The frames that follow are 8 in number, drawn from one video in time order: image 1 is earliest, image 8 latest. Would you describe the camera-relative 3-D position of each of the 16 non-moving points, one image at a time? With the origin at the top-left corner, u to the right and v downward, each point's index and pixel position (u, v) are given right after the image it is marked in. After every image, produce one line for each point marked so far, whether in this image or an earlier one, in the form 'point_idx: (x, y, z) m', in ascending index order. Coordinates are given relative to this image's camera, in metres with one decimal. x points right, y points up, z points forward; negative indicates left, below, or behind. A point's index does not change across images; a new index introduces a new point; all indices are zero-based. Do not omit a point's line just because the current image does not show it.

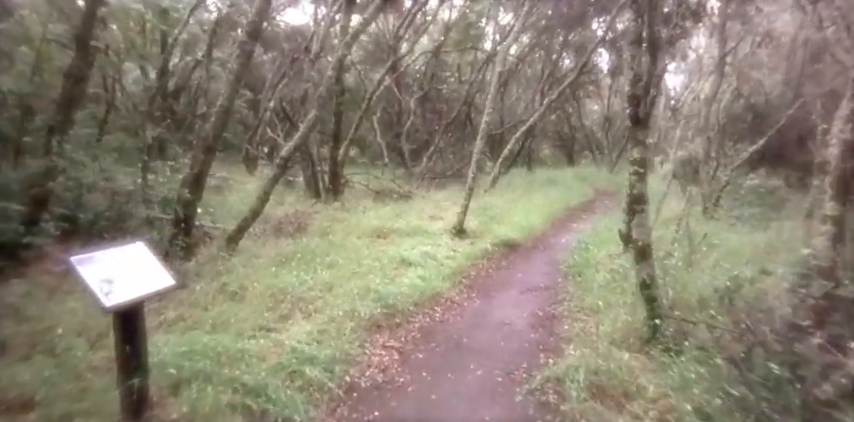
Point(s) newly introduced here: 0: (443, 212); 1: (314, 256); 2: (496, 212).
0: (+0.4, 0.0, +14.9) m
1: (-2.1, -0.9, +9.7) m
2: (+2.0, 0.0, +15.4) m
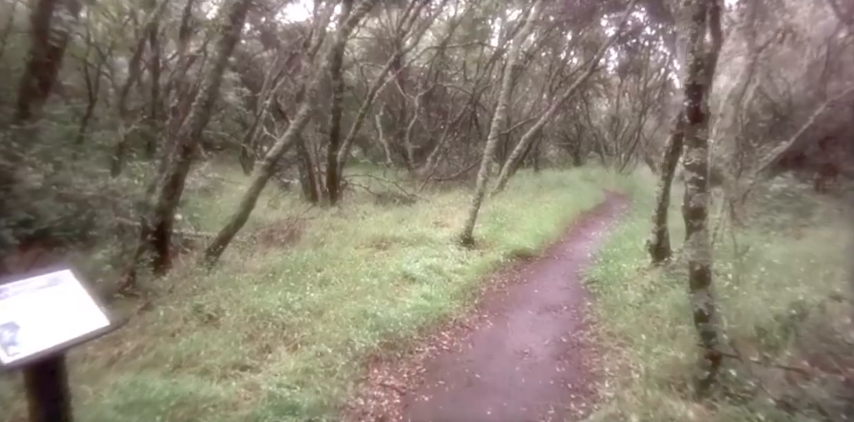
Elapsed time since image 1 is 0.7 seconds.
0: (+0.6, -0.2, +13.8) m
1: (-2.0, -1.0, +8.5) m
2: (+2.1, -0.2, +14.2) m
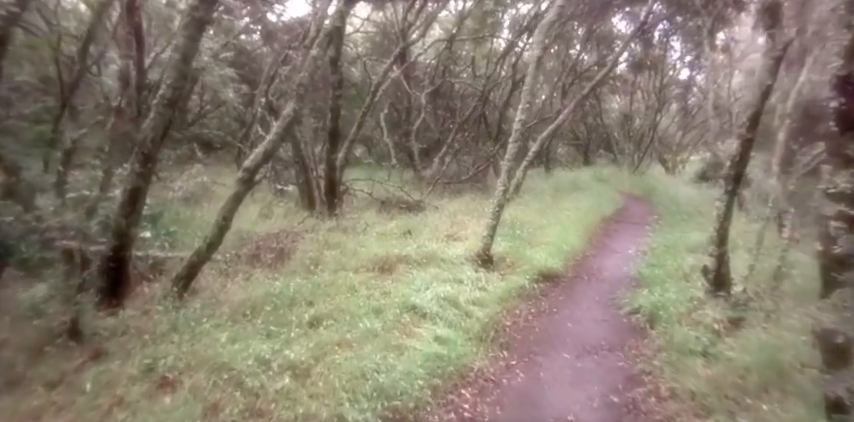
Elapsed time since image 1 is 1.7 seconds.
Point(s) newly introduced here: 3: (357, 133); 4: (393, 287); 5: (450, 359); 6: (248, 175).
0: (+0.8, -0.5, +12.2) m
1: (-1.8, -1.3, +7.0) m
2: (+2.4, -0.5, +12.6) m
3: (-2.1, +2.3, +15.8) m
4: (-0.5, -1.2, +8.0) m
5: (+0.3, -1.7, +6.2) m
6: (-2.5, +0.5, +7.3) m
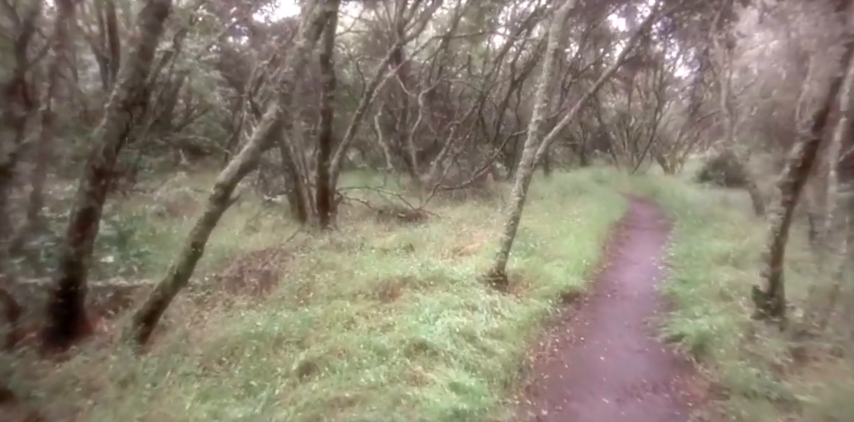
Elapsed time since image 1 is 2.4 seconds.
0: (+0.9, -0.7, +11.1) m
1: (-1.6, -1.6, +5.8) m
2: (+2.4, -0.7, +11.5) m
3: (-2.1, +2.0, +14.6) m
4: (-0.4, -1.4, +6.9) m
5: (+0.4, -1.9, +5.0) m
6: (-2.4, +0.2, +6.1) m
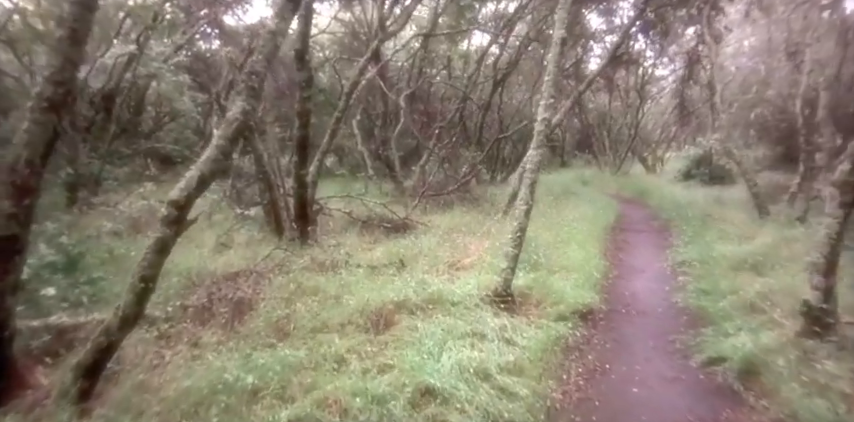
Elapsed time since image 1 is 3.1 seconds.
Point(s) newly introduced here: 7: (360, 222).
0: (+0.7, -0.9, +10.0) m
1: (-1.5, -1.8, +4.7) m
2: (+2.2, -0.8, +10.6) m
3: (-2.5, +1.7, +13.5) m
4: (-0.4, -1.6, +5.8) m
5: (+0.6, -2.1, +4.0) m
6: (-2.3, 0.0, +4.9) m
7: (-1.7, -0.3, +13.5) m
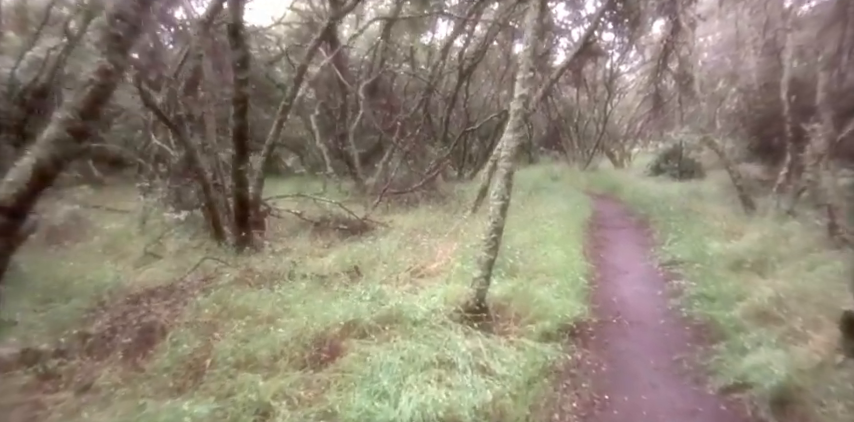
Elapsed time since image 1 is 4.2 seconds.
0: (+0.1, -0.8, +8.7) m
1: (-1.9, -1.8, +3.2) m
2: (+1.6, -0.8, +9.3) m
3: (-3.4, +1.7, +11.9) m
4: (-0.7, -1.6, +4.4) m
5: (+0.3, -2.1, +2.6) m
6: (-2.7, 0.0, +3.4) m
7: (-2.6, -0.3, +11.9) m
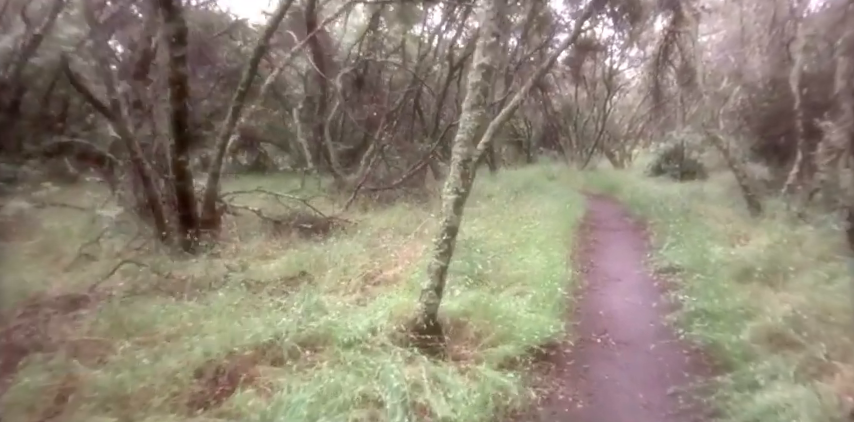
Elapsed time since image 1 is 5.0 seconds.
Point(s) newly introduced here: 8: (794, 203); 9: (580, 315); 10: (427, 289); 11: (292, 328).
0: (-0.5, -0.8, +7.5) m
1: (-2.5, -1.7, +2.0) m
2: (+1.0, -0.7, +8.1) m
3: (-3.9, +1.8, +10.8) m
4: (-1.4, -1.5, +3.2) m
5: (-0.3, -2.0, +1.4) m
6: (-3.3, 0.0, +2.3) m
7: (-3.1, -0.2, +10.8) m
8: (+9.0, +0.2, +13.1) m
9: (+2.0, -1.4, +6.9) m
10: (0.0, -0.7, +5.3) m
11: (-1.3, -1.1, +5.3) m
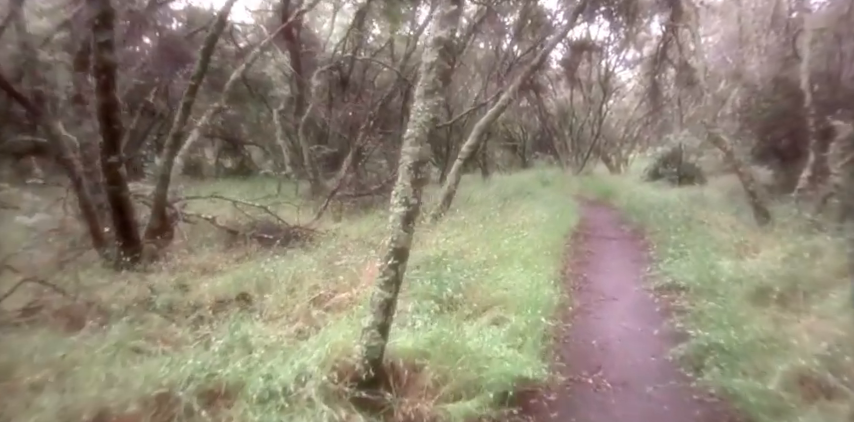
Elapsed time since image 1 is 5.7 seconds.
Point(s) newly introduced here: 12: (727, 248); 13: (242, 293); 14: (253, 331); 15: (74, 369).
0: (-1.0, -0.9, +6.4) m
1: (-2.9, -1.8, +0.9) m
2: (+0.5, -0.9, +7.0) m
3: (-4.4, +1.6, +9.6) m
4: (-1.8, -1.6, +2.1) m
5: (-0.8, -2.1, +0.3) m
6: (-3.7, 0.0, +1.1) m
7: (-3.6, -0.4, +9.6) m
8: (+8.6, 0.0, +12.0) m
9: (+1.6, -1.5, +5.8) m
10: (-0.4, -0.9, +4.2) m
11: (-1.8, -1.3, +4.1) m
12: (+5.4, -0.7, +9.6) m
13: (-2.2, -1.0, +6.5) m
14: (-1.7, -1.2, +5.2) m
15: (-2.8, -1.2, +4.2) m
